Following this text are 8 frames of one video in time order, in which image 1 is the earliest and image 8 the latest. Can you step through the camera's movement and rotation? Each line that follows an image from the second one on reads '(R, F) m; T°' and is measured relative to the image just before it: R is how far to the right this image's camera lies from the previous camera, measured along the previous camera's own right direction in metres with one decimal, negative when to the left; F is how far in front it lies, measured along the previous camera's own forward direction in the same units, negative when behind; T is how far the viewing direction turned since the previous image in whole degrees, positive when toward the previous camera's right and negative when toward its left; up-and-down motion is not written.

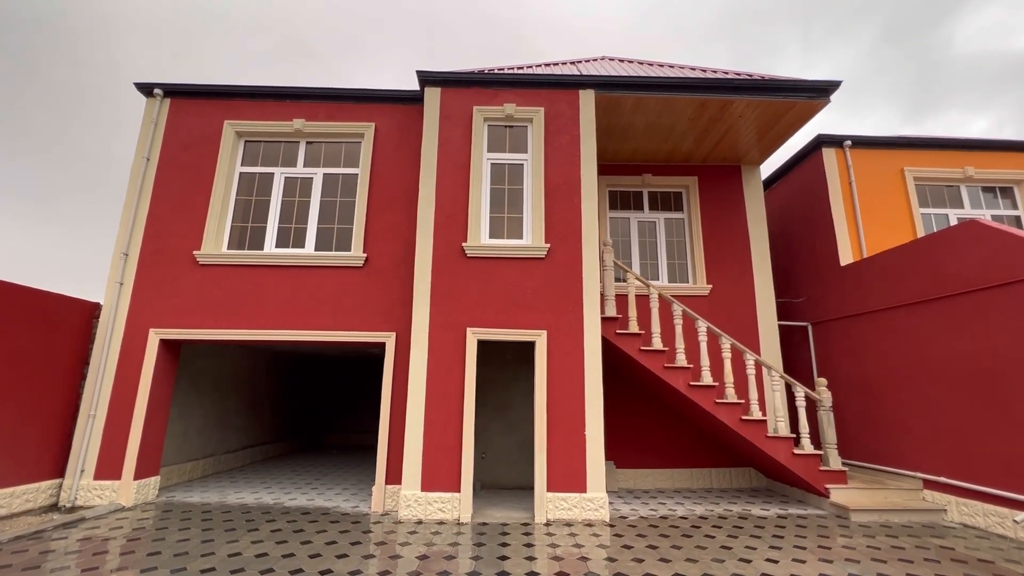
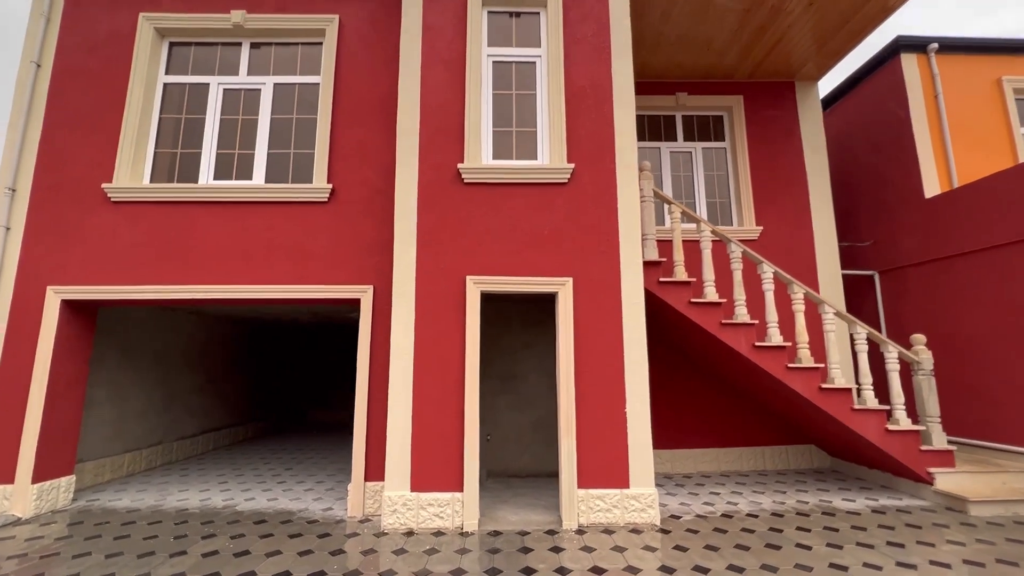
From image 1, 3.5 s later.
(-0.2, +1.3) m; +1°
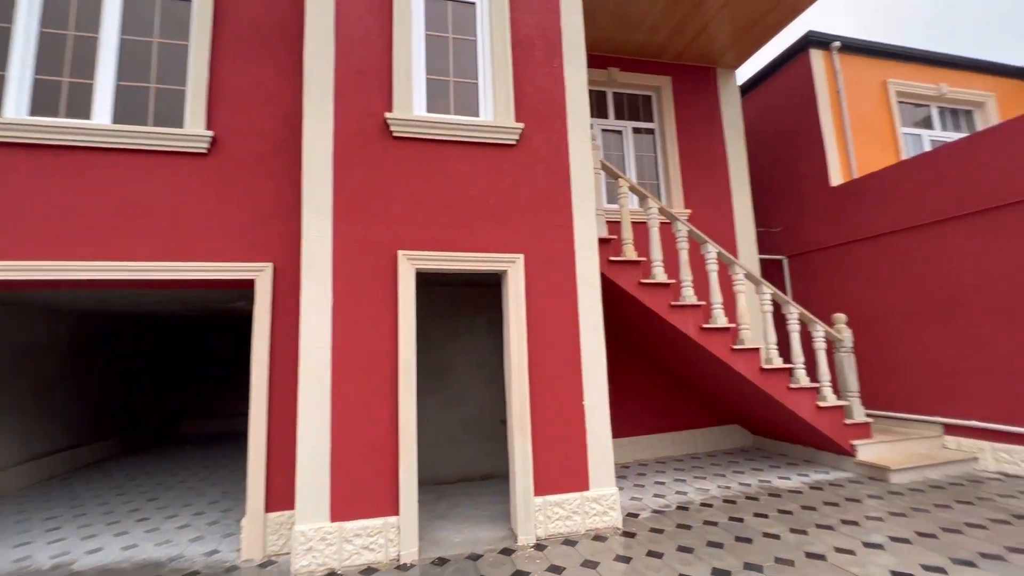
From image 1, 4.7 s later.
(-0.3, +0.6) m; +12°
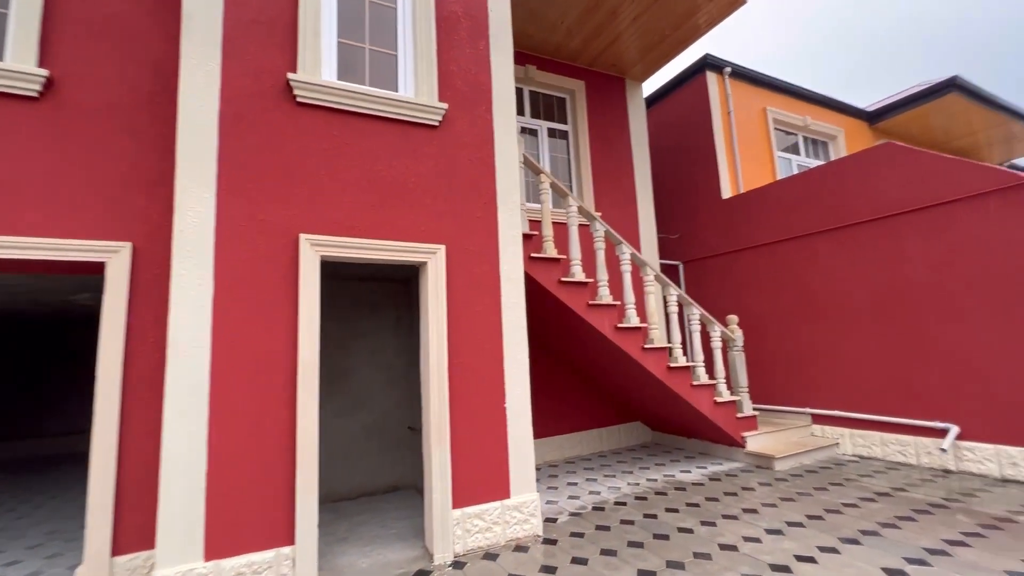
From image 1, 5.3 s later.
(-0.2, +0.3) m; +12°
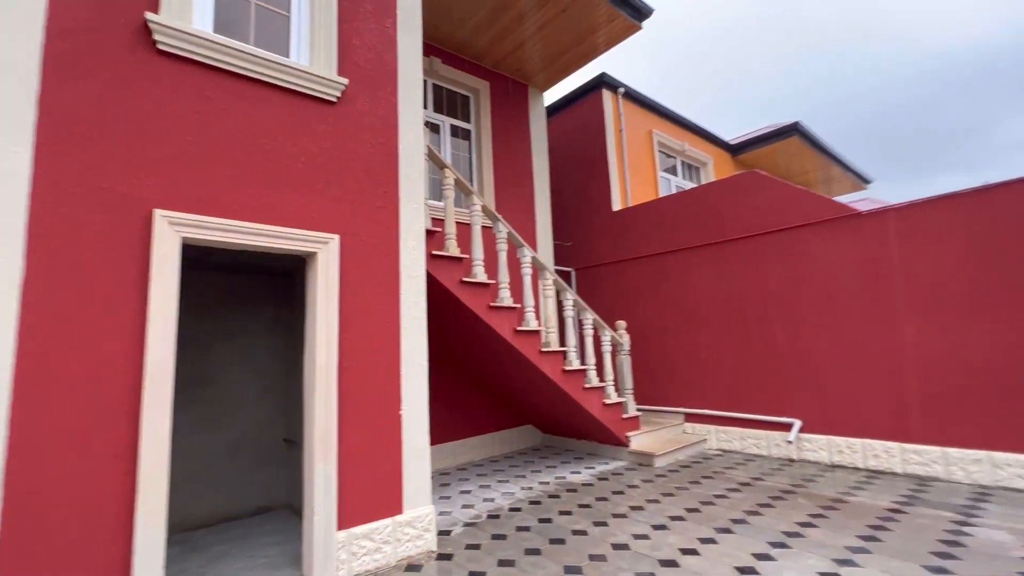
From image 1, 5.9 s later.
(-0.1, +0.2) m; +13°
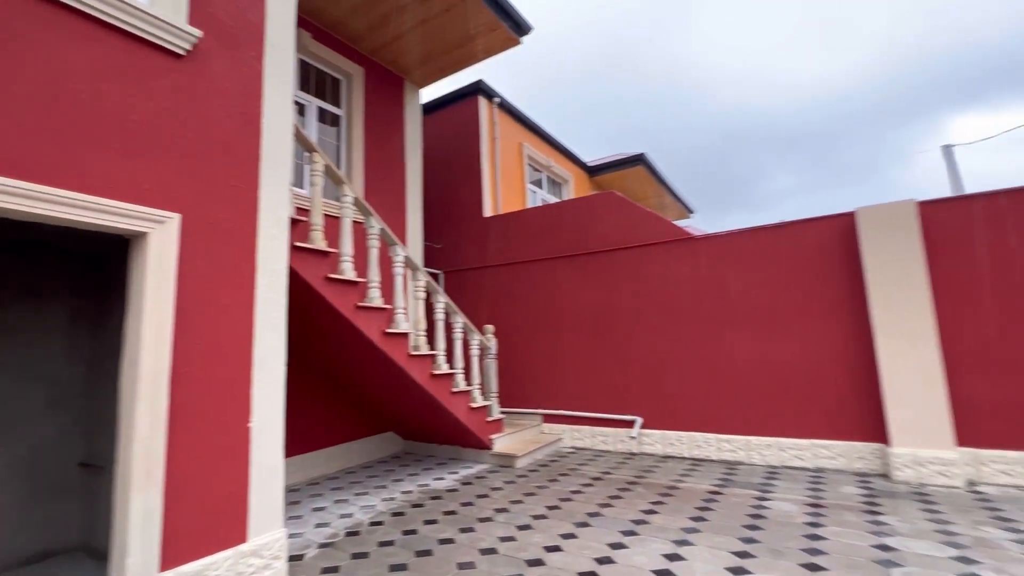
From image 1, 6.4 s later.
(-0.1, +0.1) m; +17°
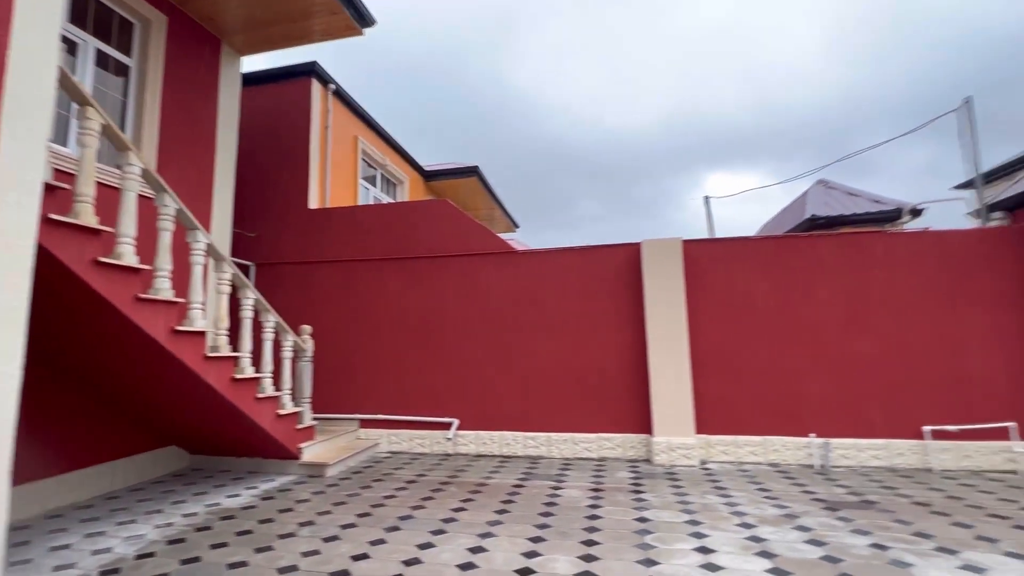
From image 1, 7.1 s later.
(0.0, -0.1) m; +20°
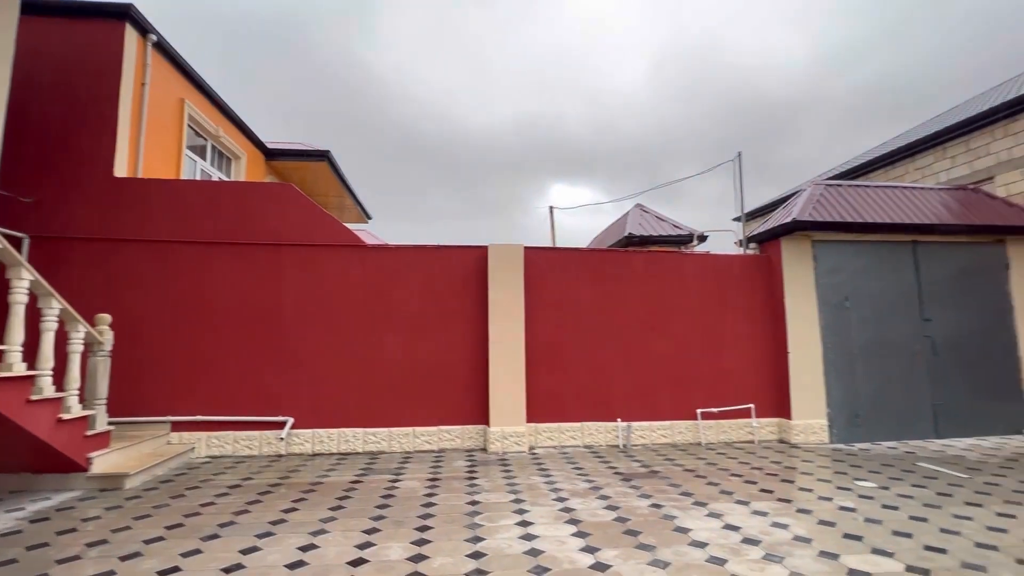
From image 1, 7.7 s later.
(0.0, -0.2) m; +18°
